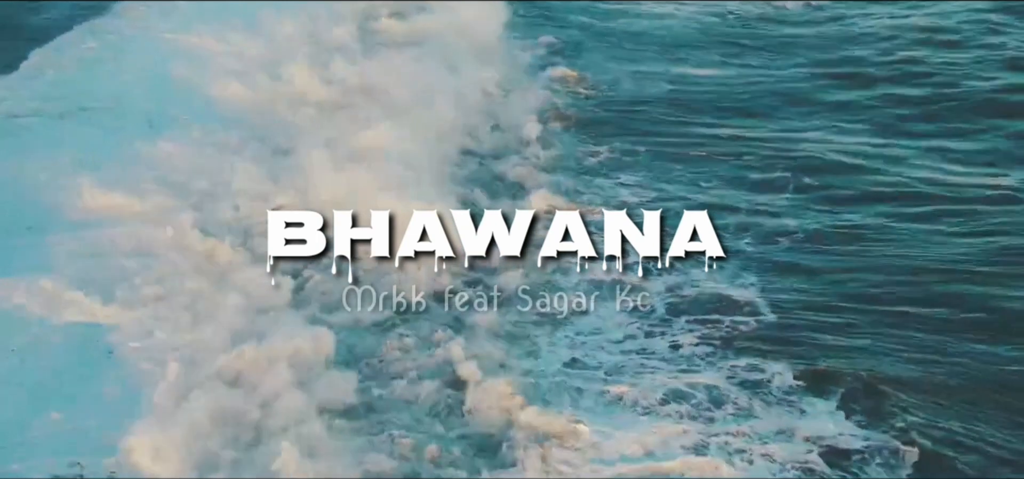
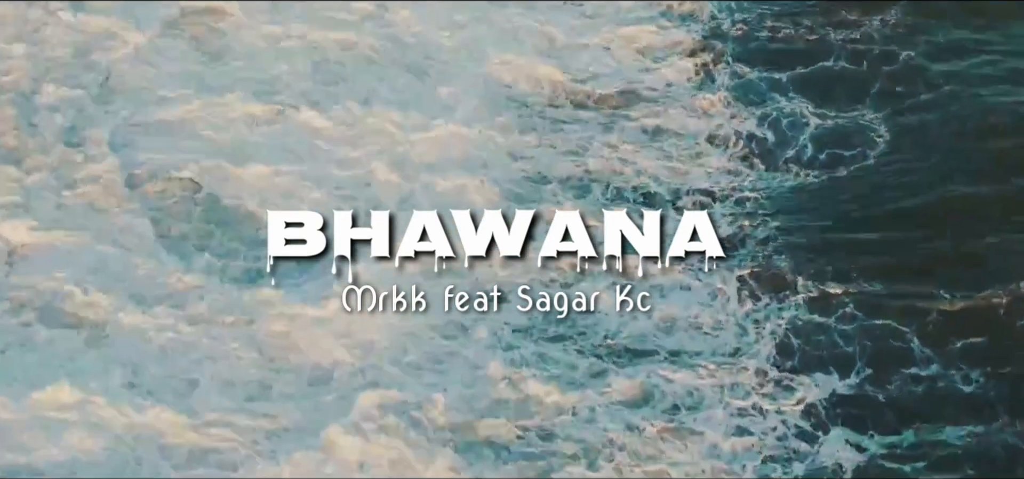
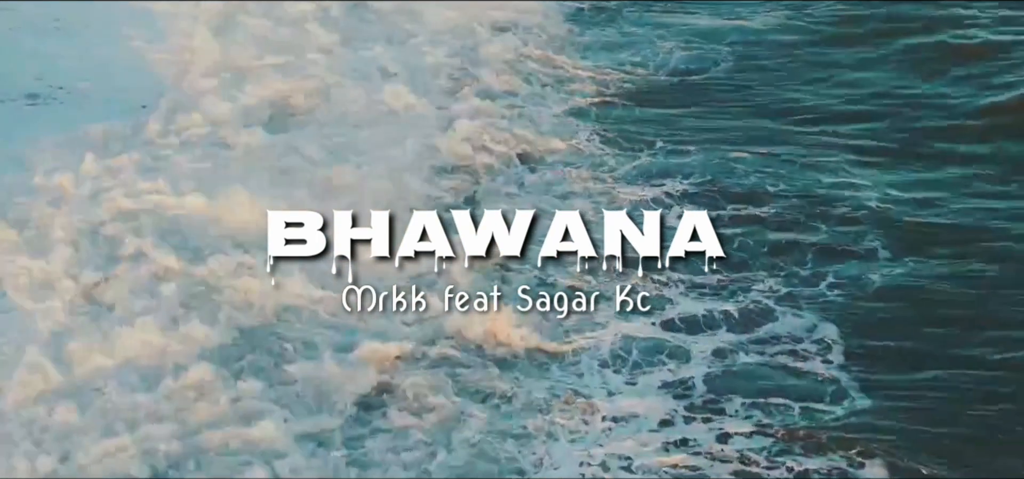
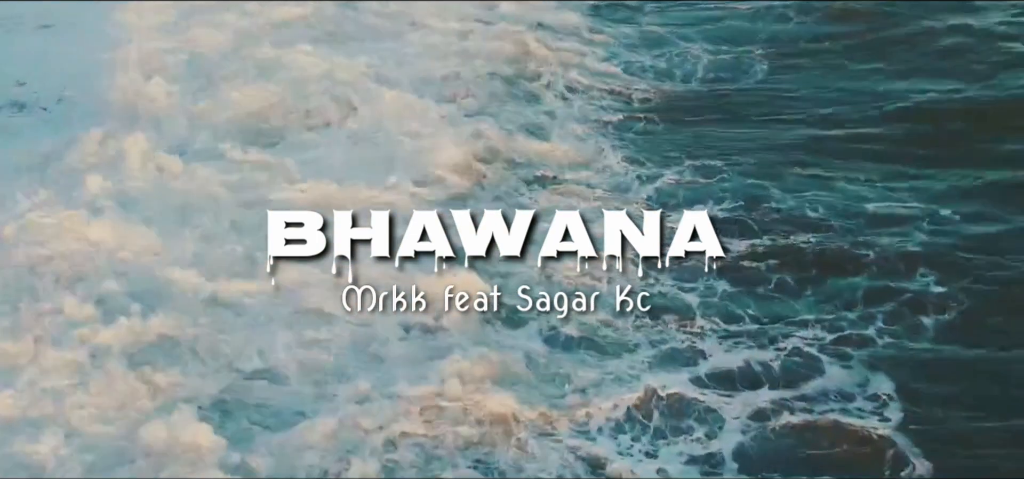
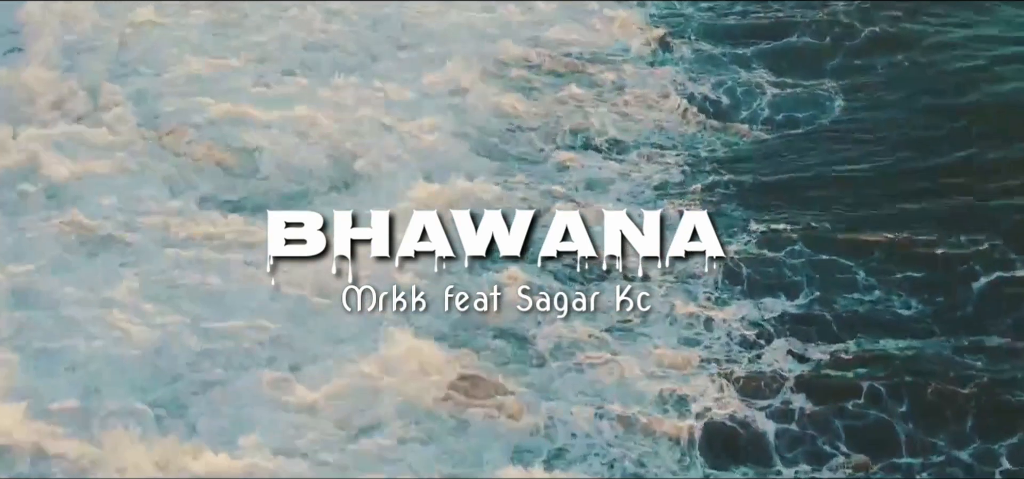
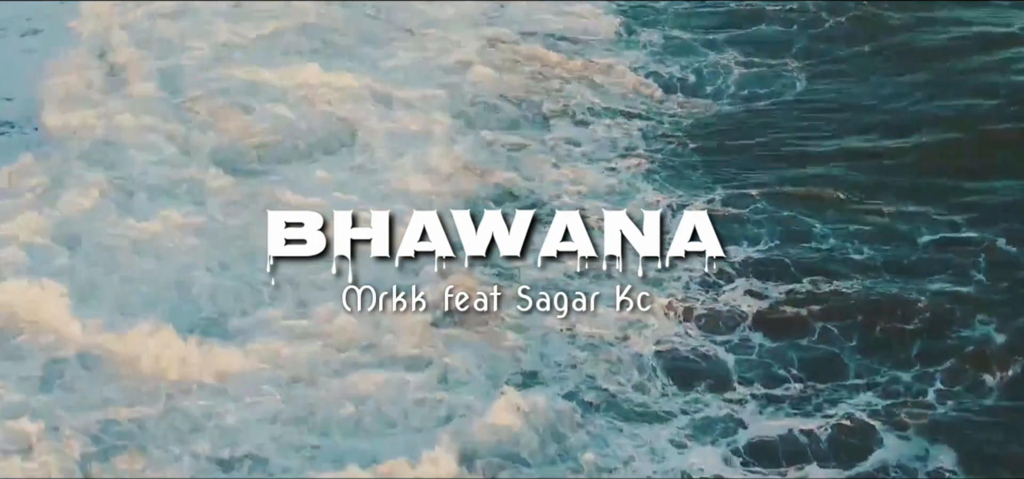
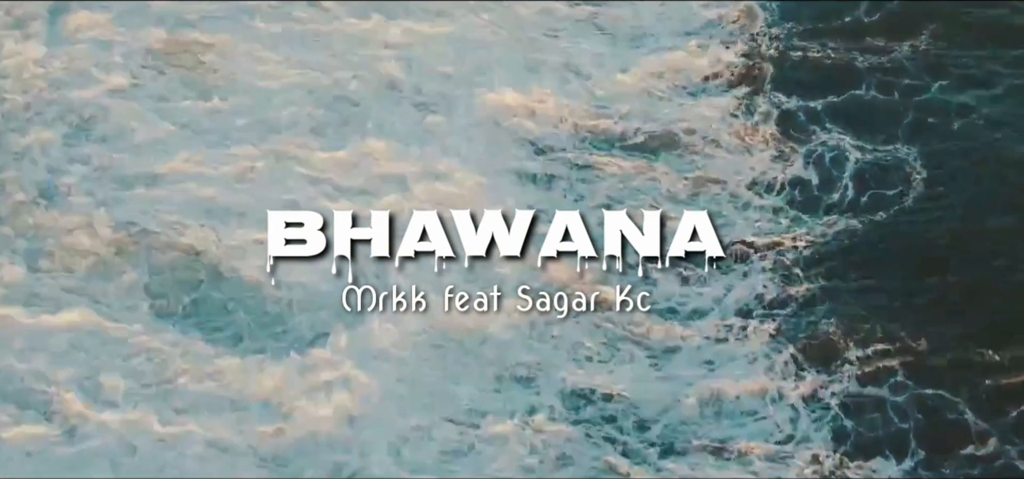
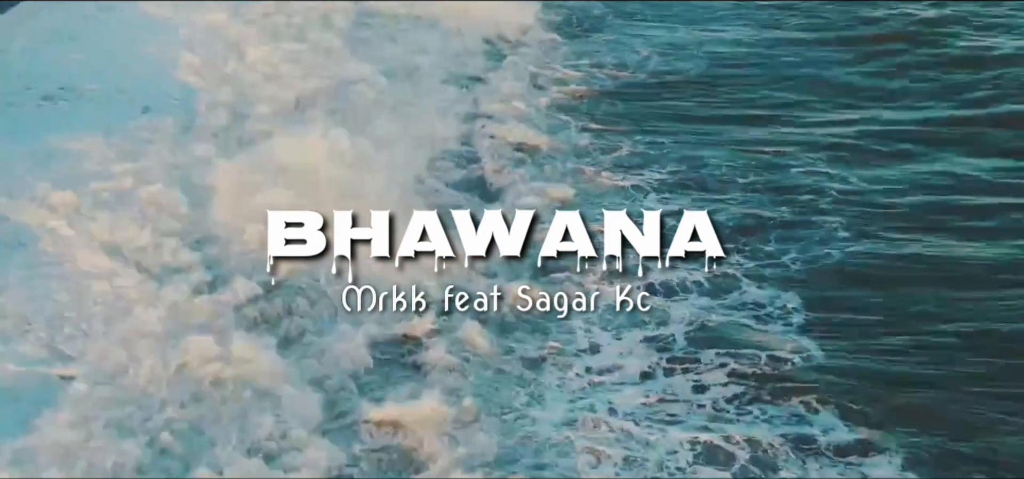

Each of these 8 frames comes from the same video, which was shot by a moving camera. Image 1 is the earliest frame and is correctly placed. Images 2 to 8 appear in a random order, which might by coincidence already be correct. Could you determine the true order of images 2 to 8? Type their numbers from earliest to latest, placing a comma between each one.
8, 3, 4, 6, 5, 2, 7
